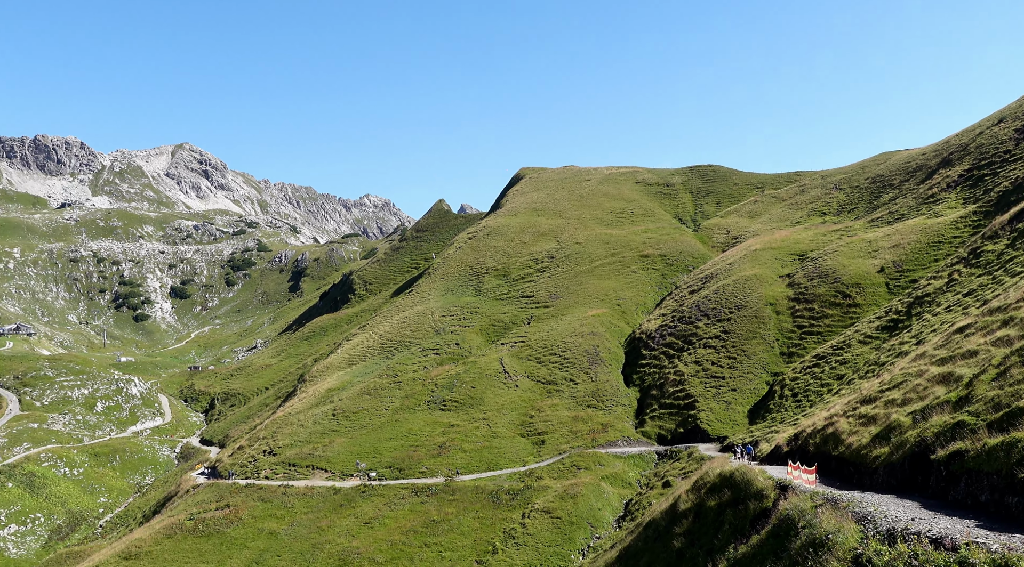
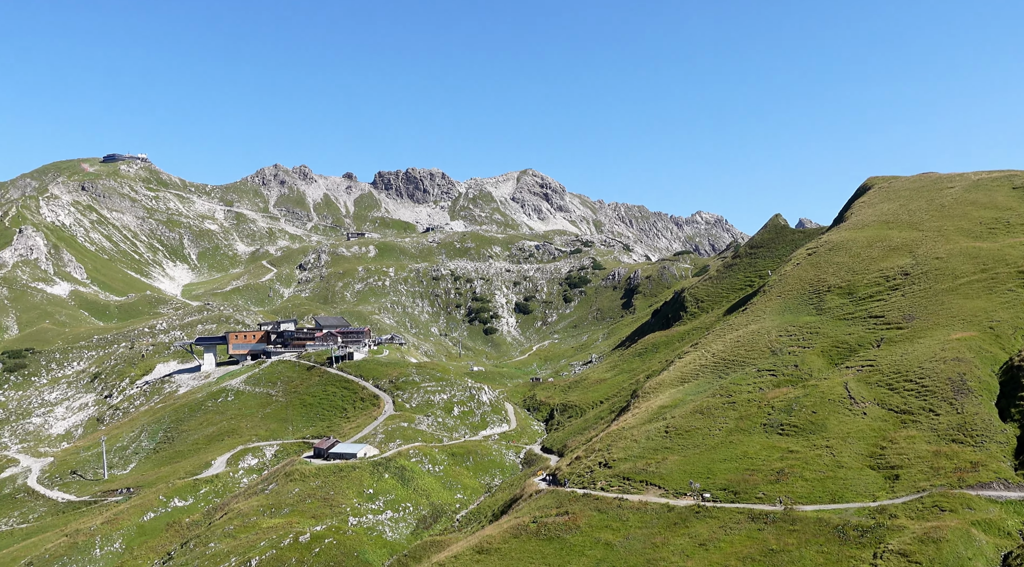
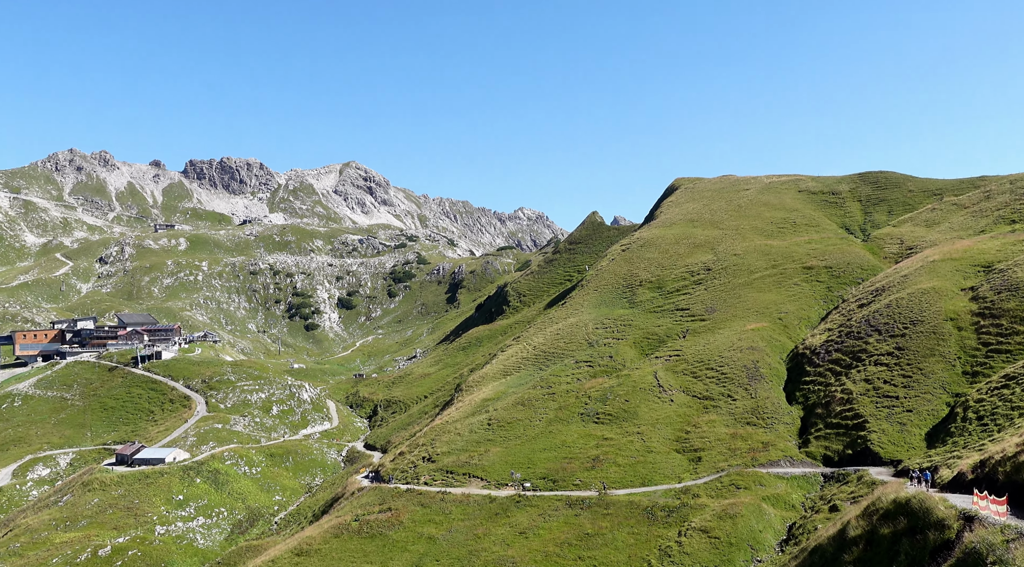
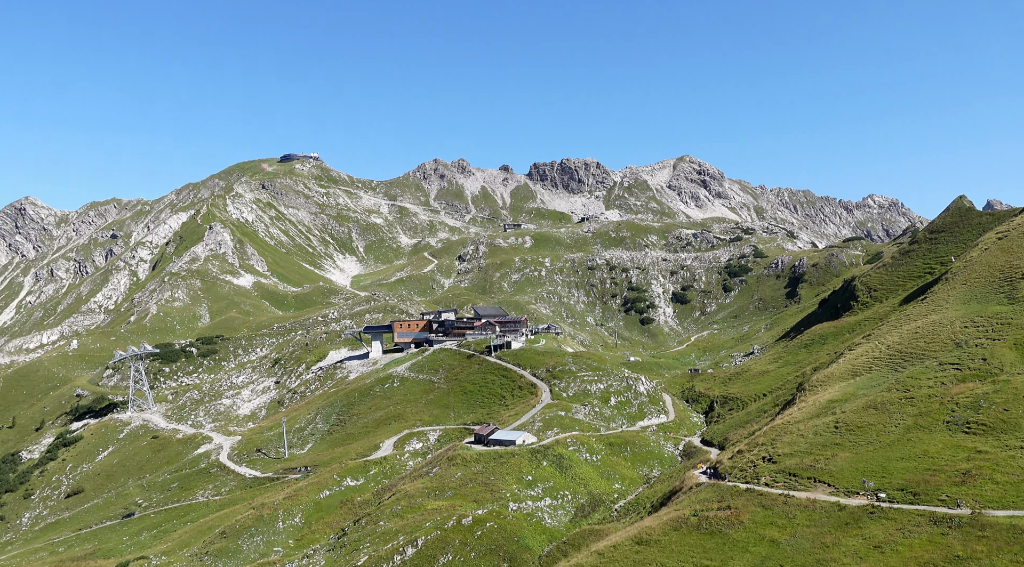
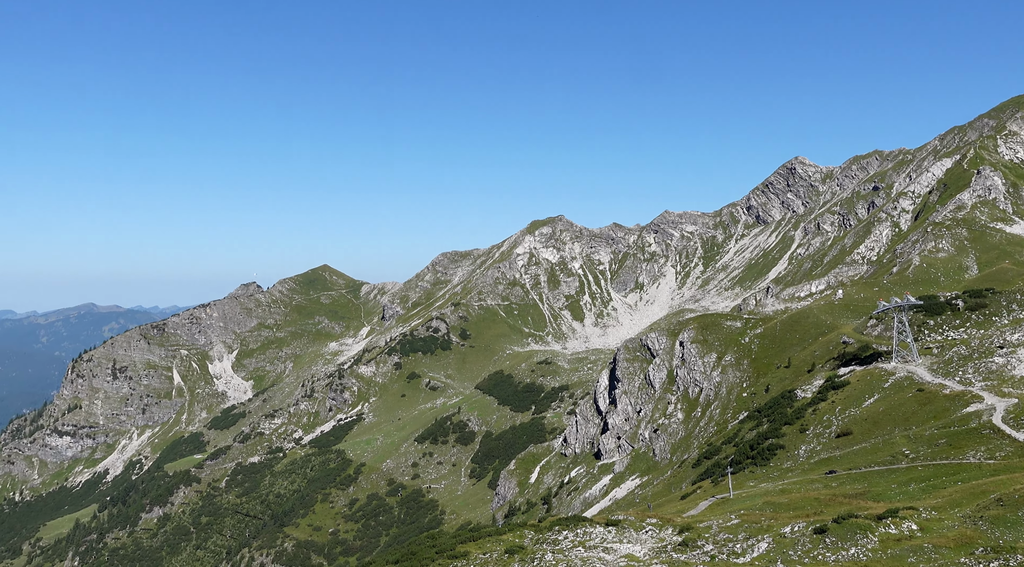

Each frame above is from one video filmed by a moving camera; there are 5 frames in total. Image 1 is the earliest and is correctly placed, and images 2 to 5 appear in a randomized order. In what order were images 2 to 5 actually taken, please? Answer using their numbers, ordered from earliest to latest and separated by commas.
3, 2, 4, 5
